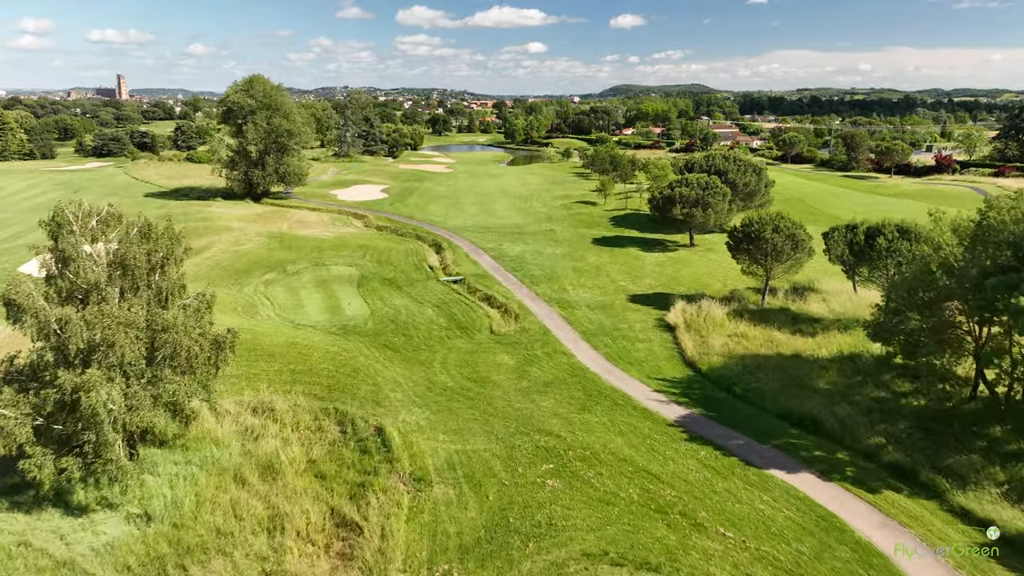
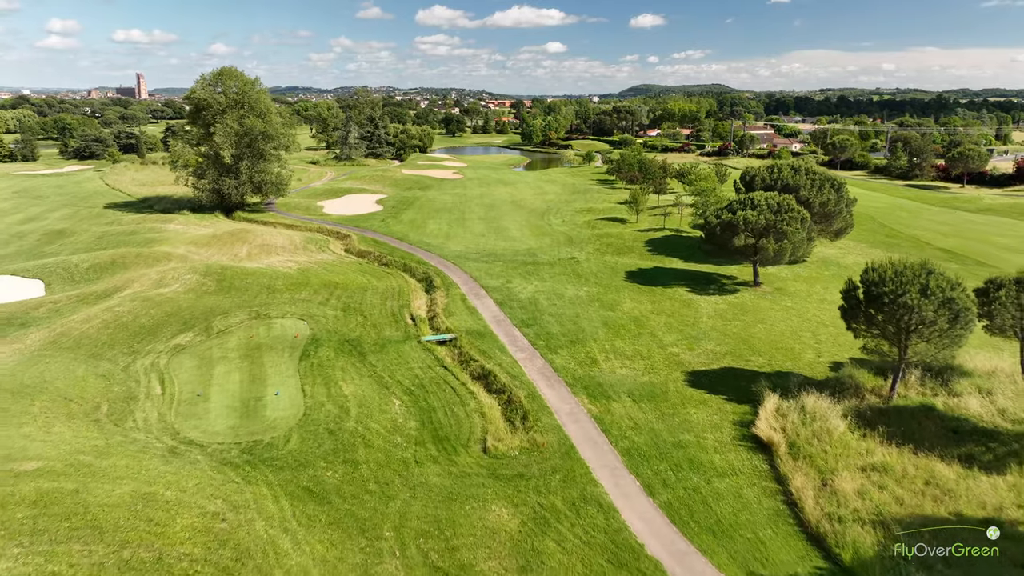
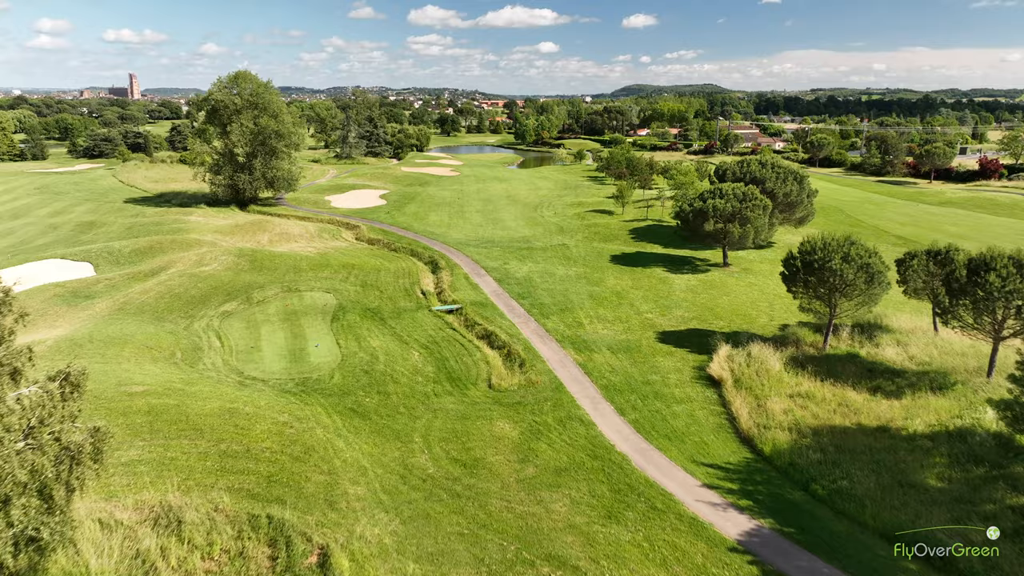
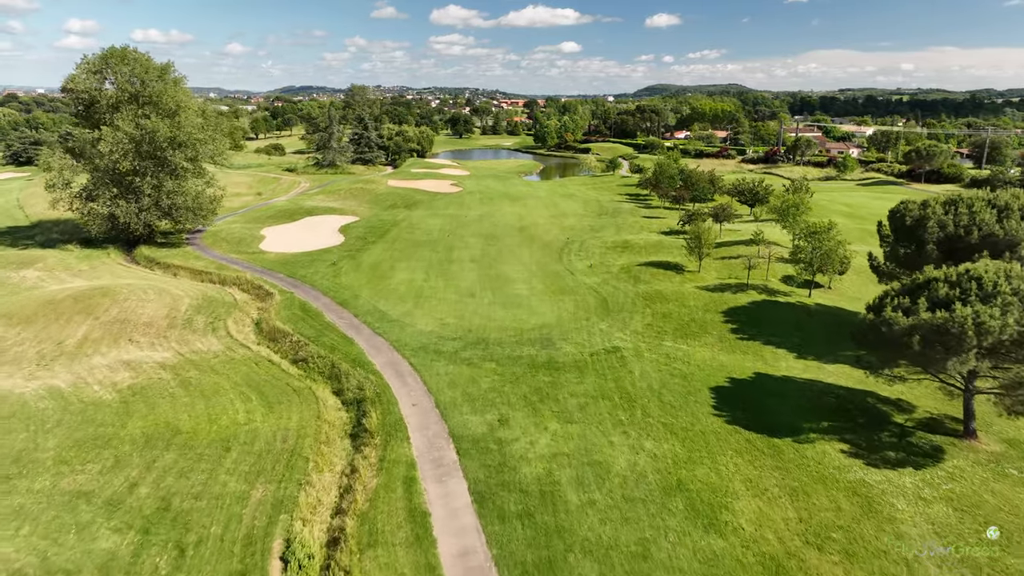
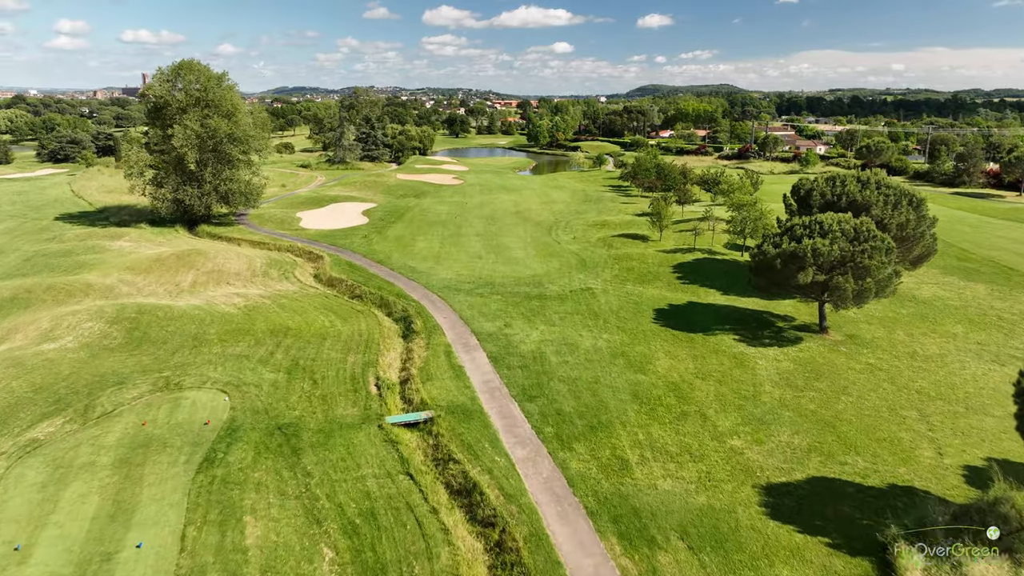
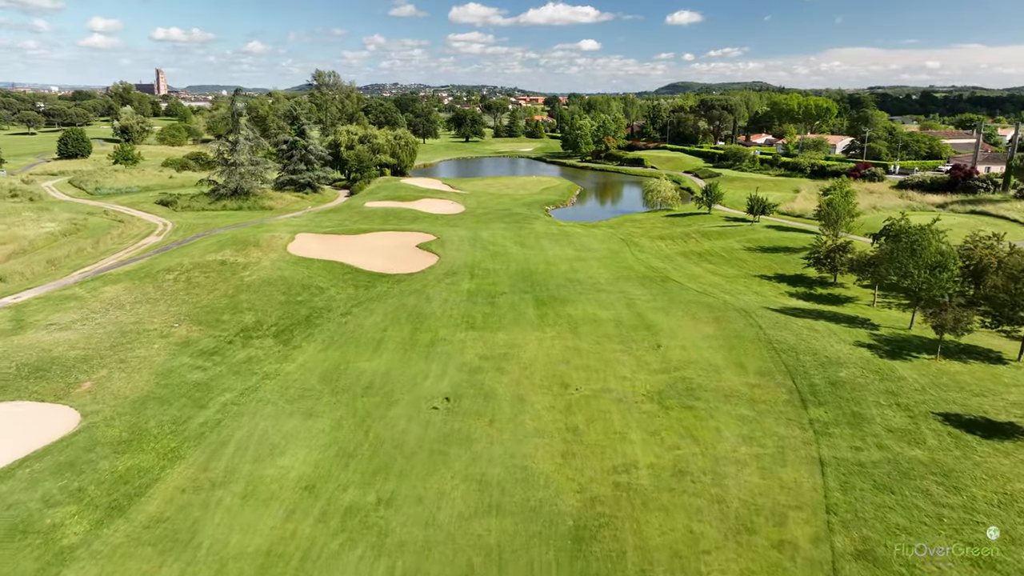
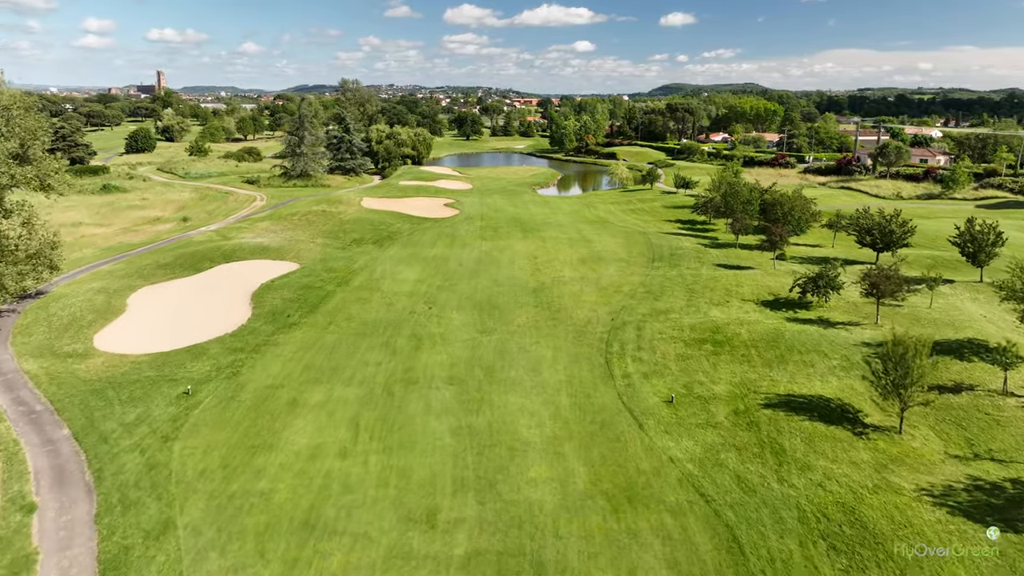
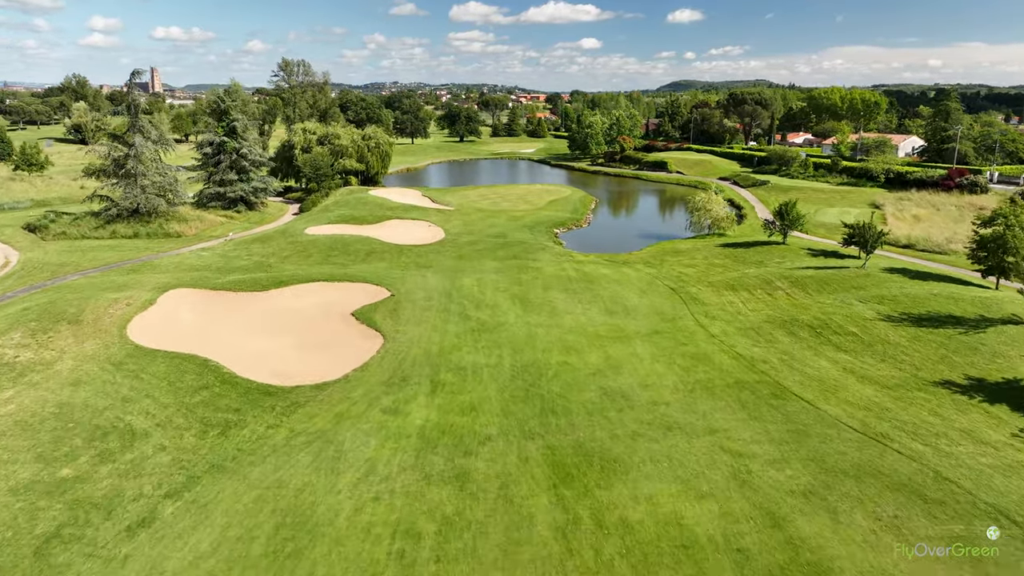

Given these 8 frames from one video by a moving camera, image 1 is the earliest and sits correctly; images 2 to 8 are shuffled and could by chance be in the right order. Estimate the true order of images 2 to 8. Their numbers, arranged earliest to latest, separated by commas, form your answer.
3, 2, 5, 4, 7, 6, 8
